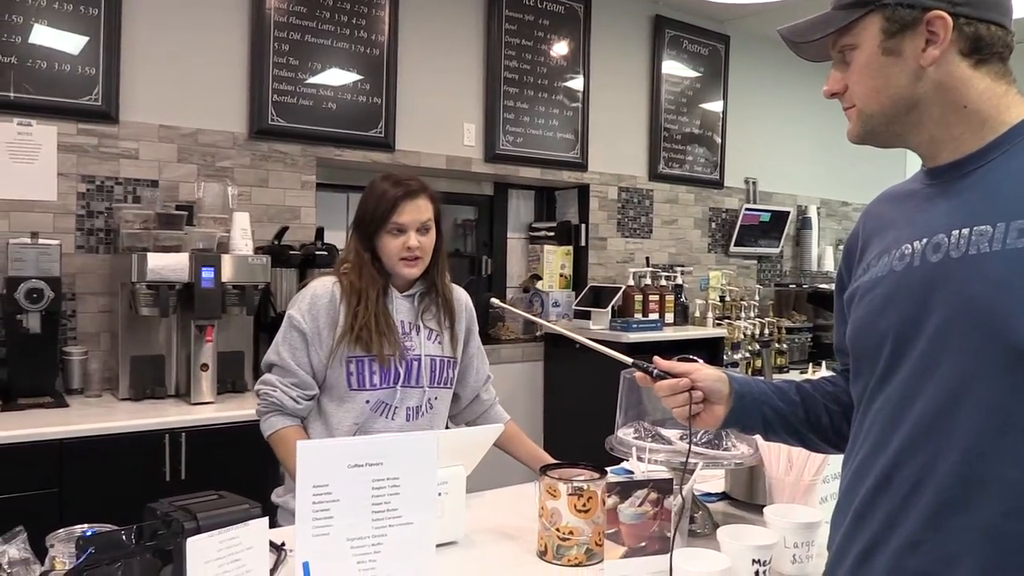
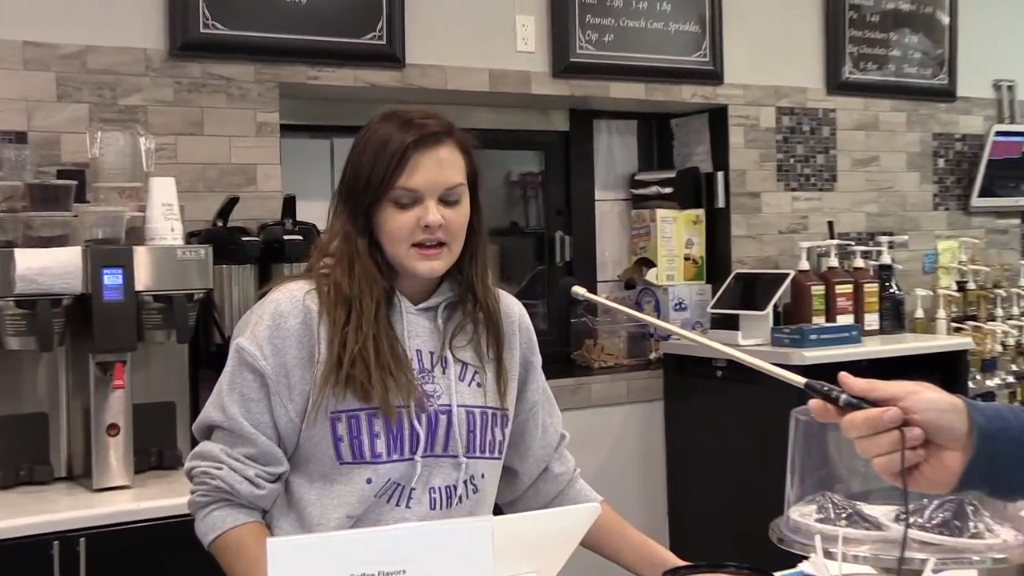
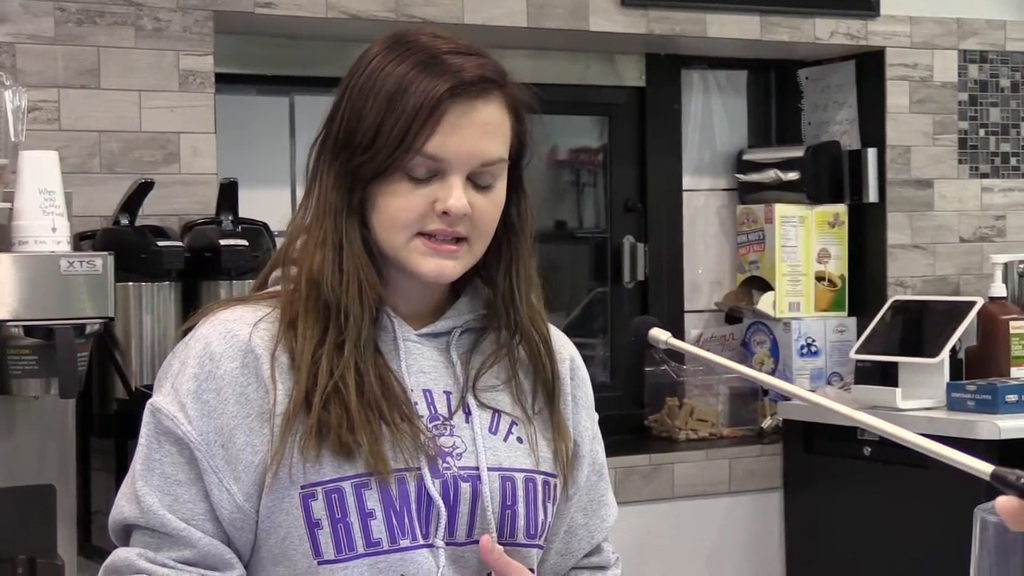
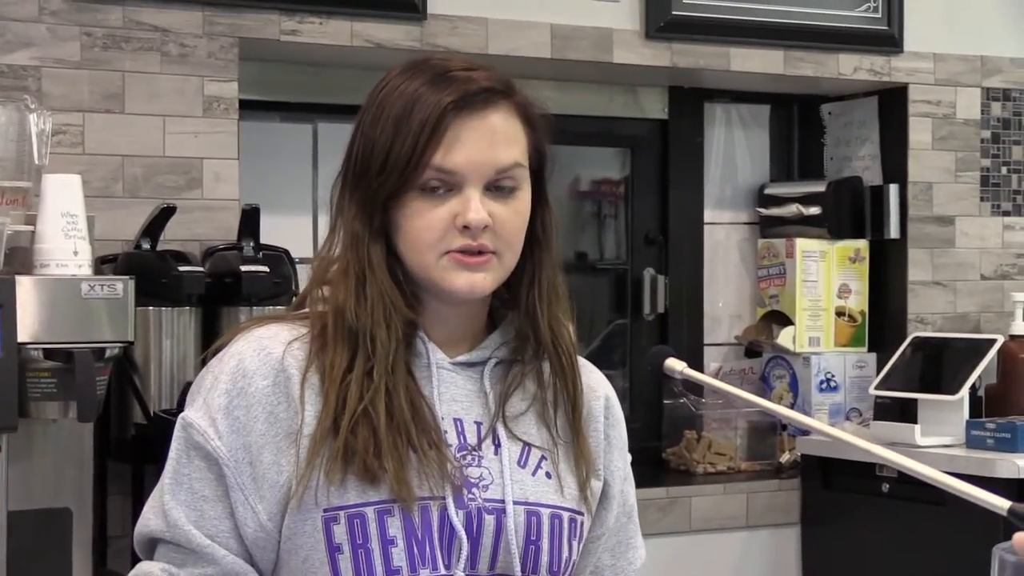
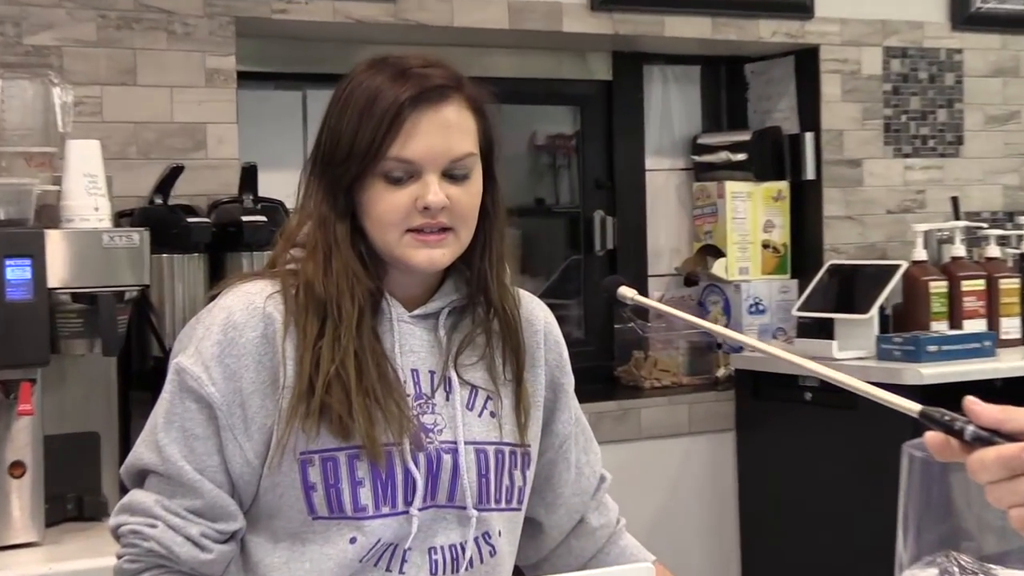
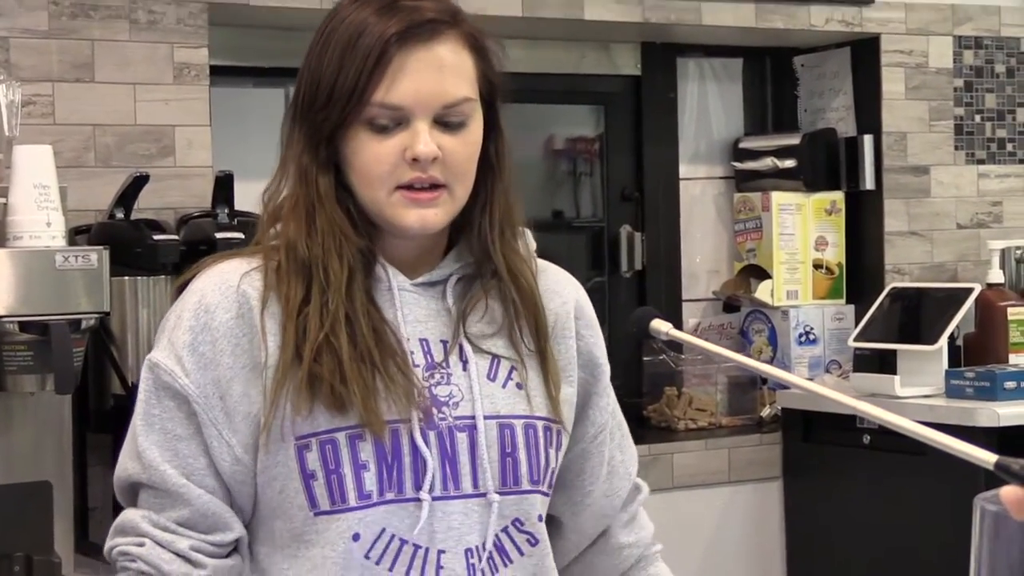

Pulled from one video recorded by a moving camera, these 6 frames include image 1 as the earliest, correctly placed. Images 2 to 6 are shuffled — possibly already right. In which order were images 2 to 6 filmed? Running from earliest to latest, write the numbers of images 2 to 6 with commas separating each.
2, 5, 6, 3, 4
